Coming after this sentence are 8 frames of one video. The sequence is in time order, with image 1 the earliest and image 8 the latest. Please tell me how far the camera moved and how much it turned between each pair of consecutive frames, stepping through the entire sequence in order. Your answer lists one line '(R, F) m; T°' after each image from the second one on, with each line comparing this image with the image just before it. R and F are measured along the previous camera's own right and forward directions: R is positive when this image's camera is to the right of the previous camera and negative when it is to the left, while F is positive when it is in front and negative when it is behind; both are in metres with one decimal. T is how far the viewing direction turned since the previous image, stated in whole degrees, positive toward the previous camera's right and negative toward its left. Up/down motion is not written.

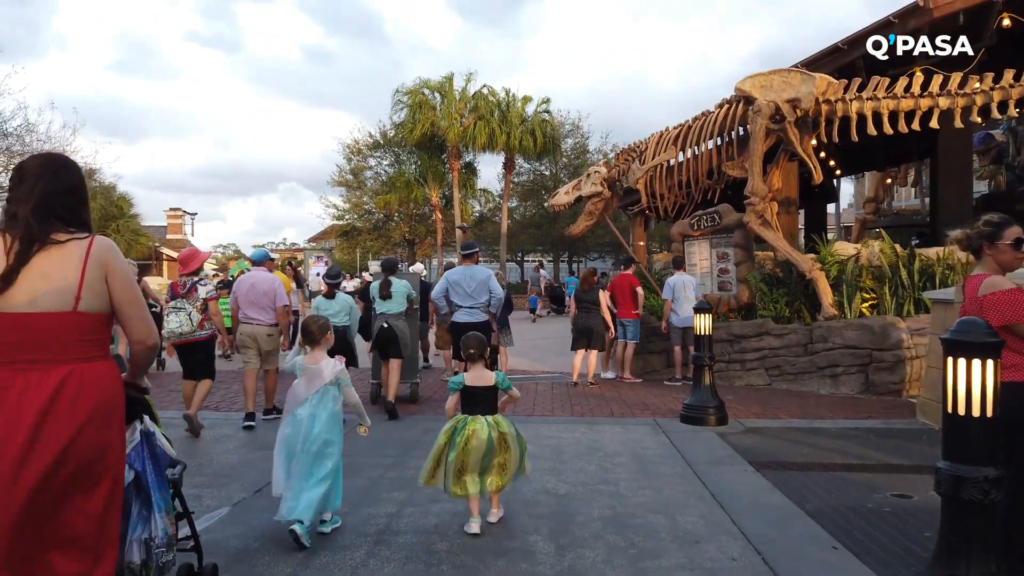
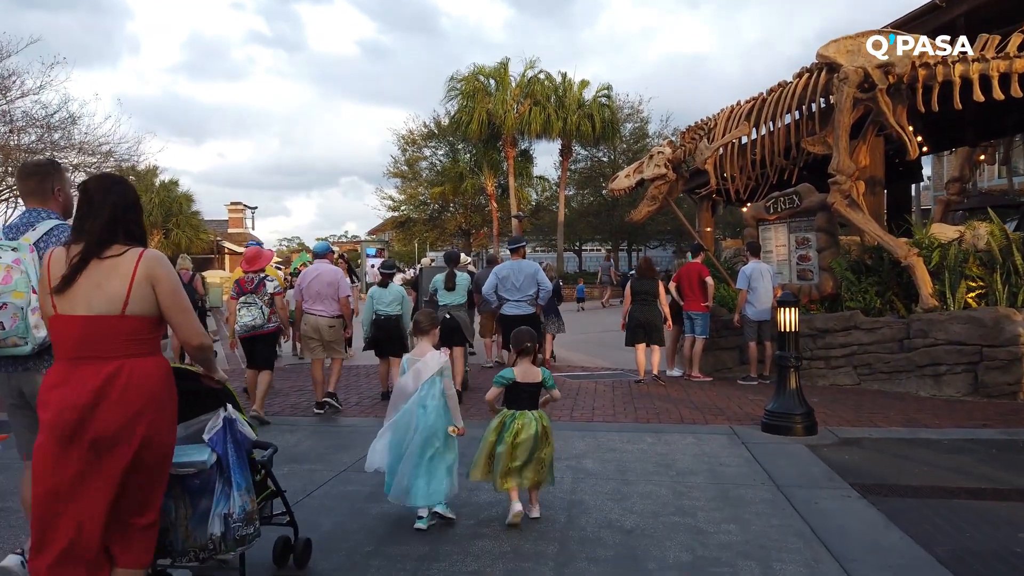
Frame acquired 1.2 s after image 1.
(0.0, +0.8) m; -4°
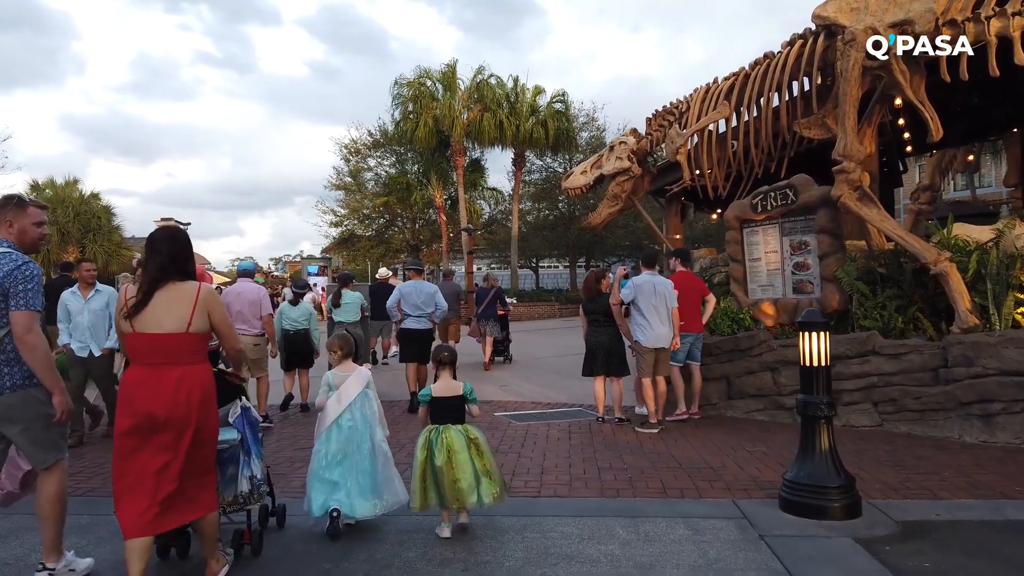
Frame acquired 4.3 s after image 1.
(+0.3, +2.1) m; +3°
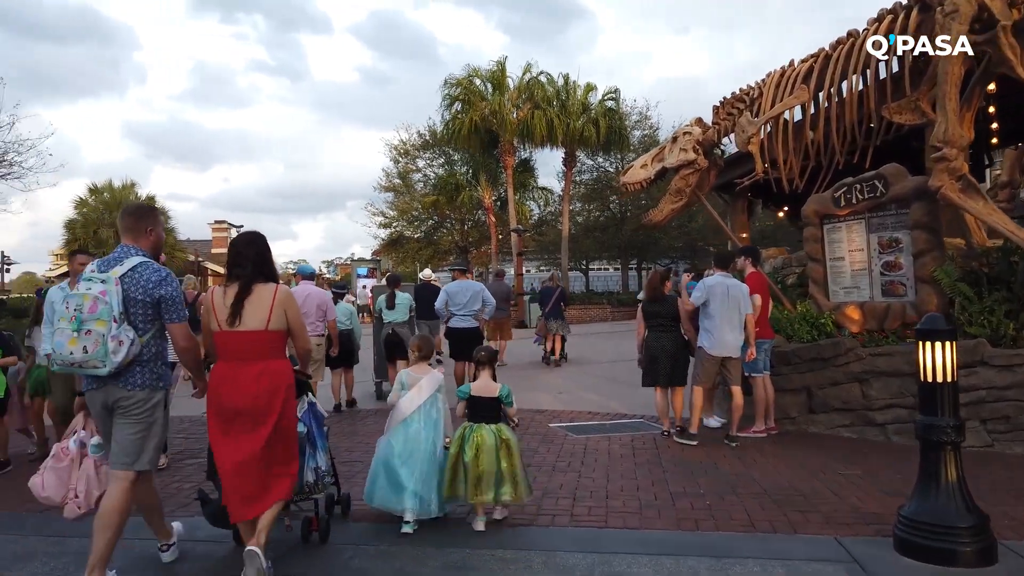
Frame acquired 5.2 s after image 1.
(-0.1, +0.6) m; -4°
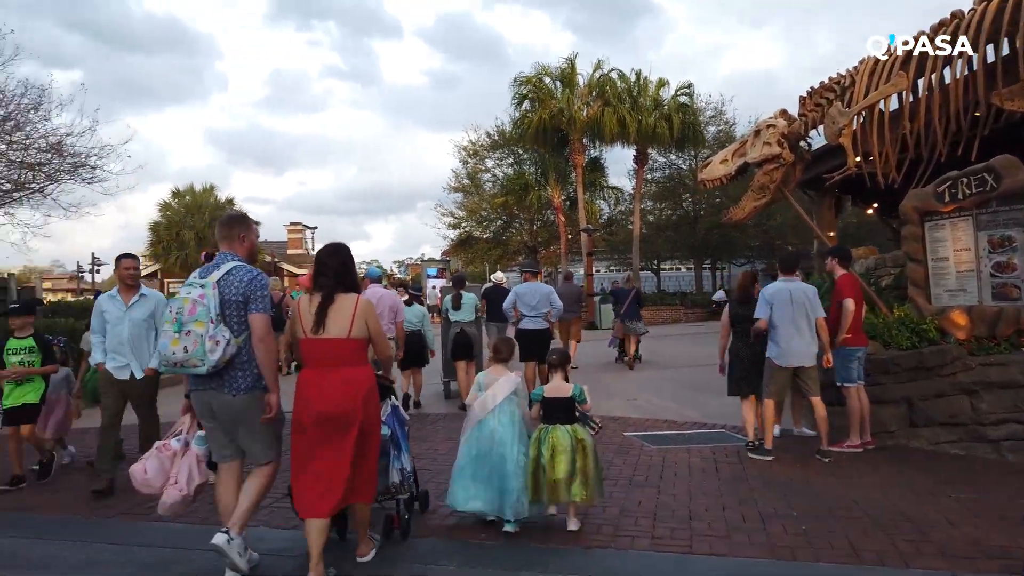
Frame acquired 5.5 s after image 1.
(0.0, +0.3) m; -5°
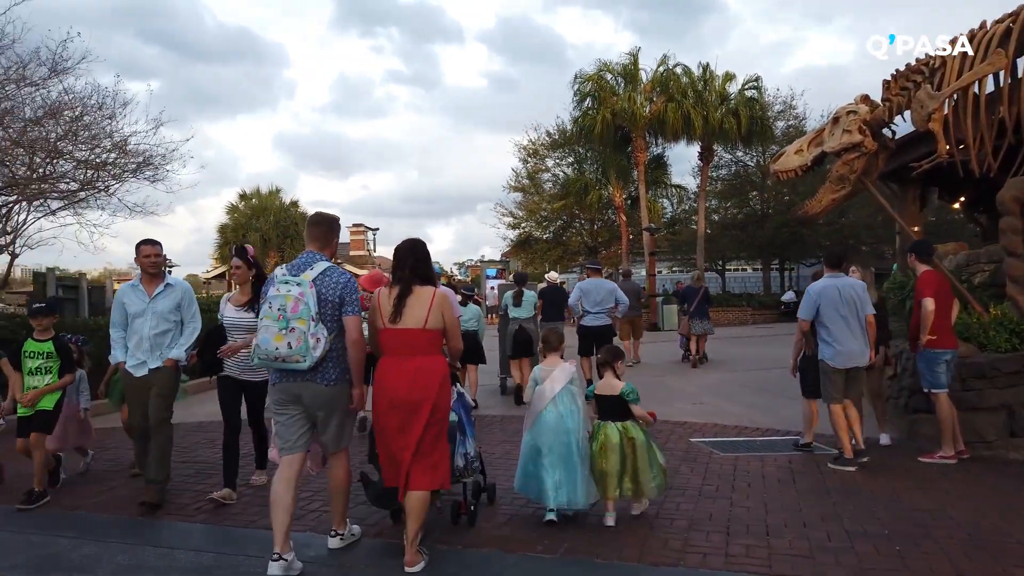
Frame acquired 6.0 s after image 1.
(0.0, +0.3) m; -5°
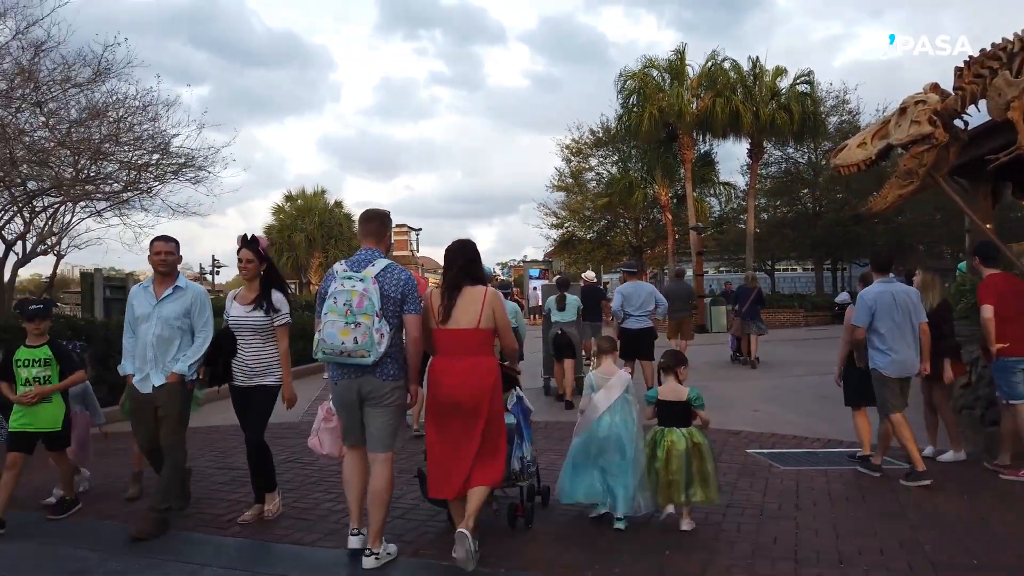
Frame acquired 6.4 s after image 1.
(0.0, +0.3) m; -3°
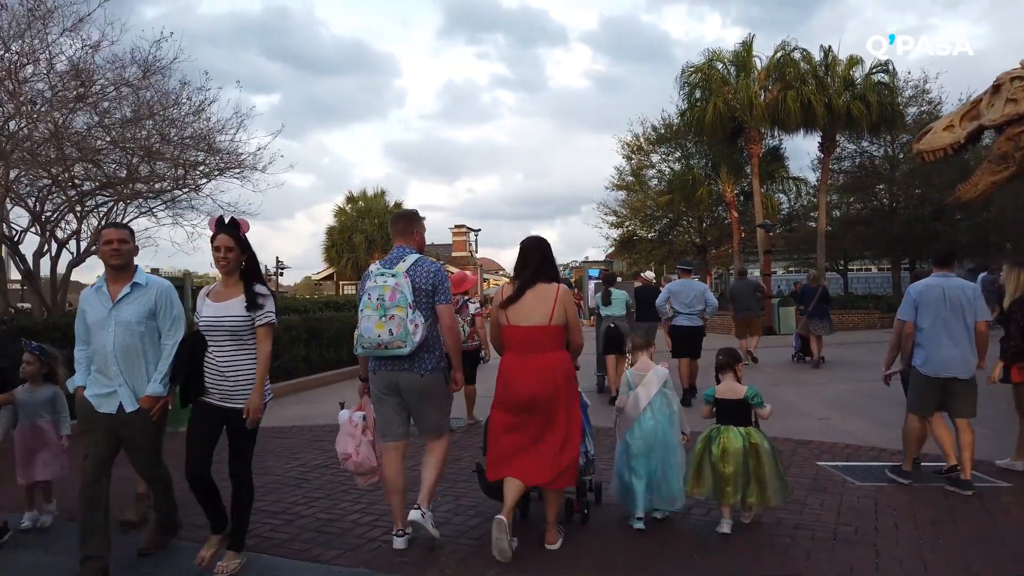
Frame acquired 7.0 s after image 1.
(+0.1, +0.4) m; -5°
